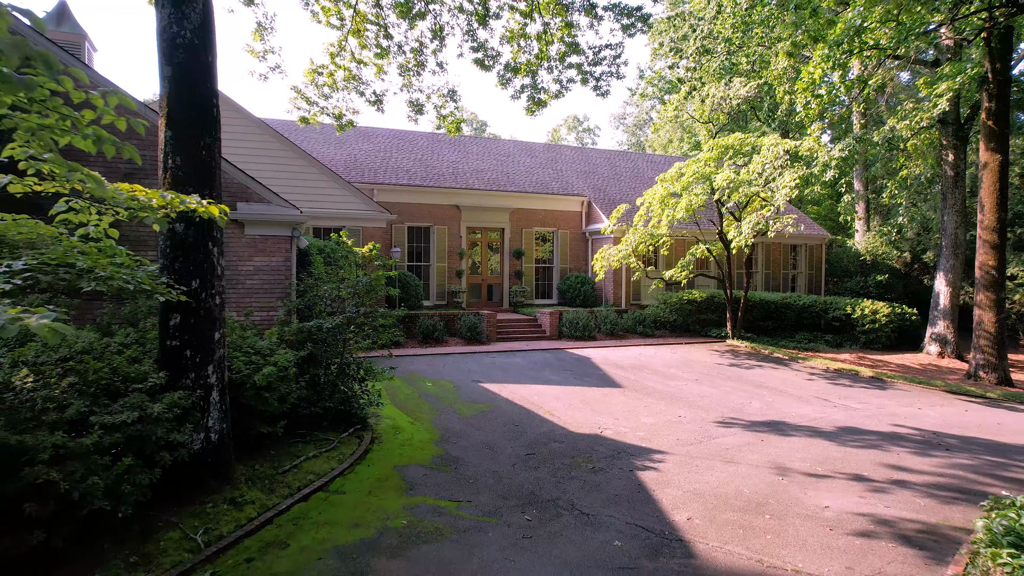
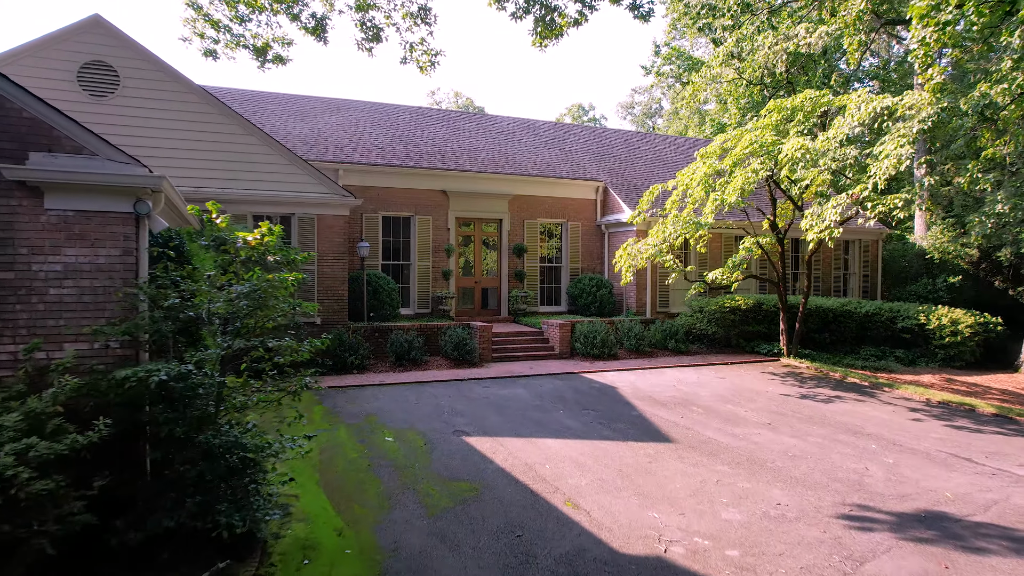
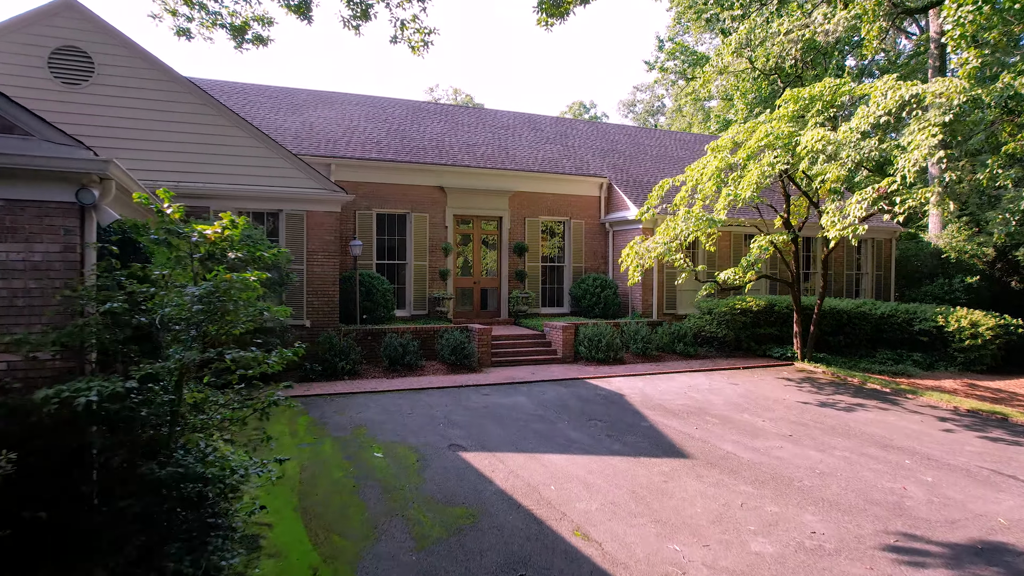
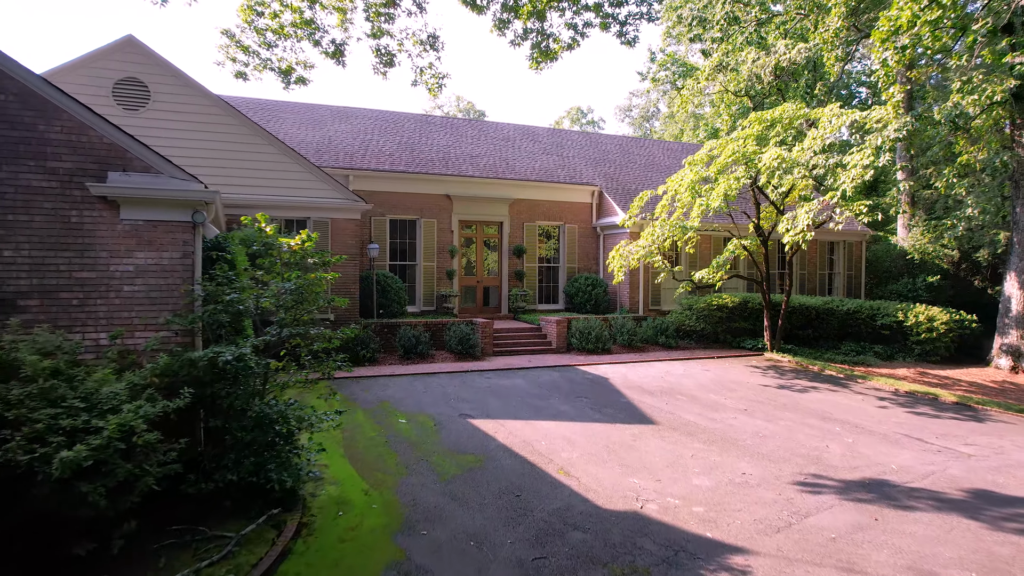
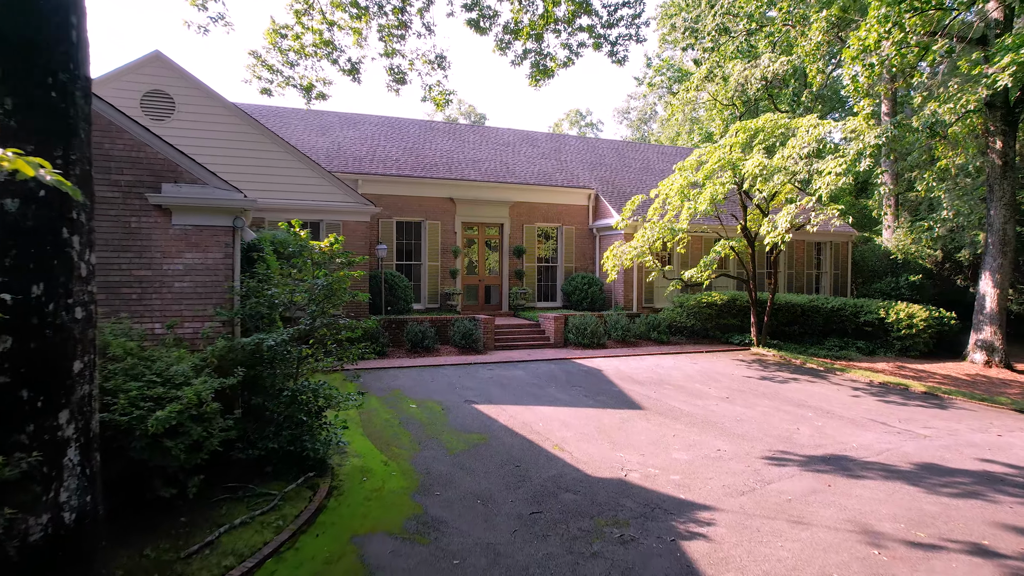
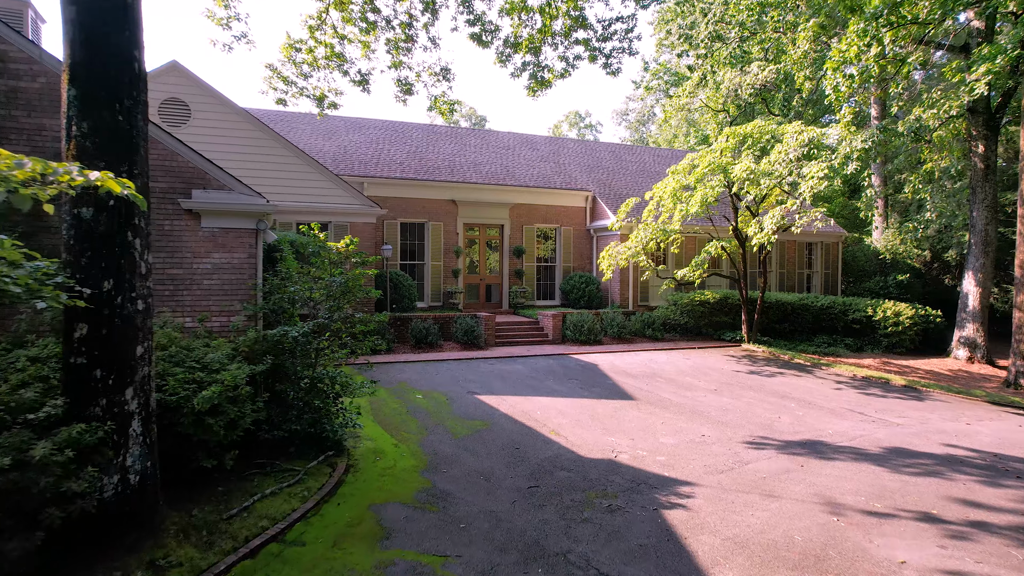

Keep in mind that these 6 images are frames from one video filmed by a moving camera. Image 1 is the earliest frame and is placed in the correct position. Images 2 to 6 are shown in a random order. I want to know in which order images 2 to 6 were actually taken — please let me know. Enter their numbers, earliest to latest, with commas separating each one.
6, 5, 4, 2, 3
